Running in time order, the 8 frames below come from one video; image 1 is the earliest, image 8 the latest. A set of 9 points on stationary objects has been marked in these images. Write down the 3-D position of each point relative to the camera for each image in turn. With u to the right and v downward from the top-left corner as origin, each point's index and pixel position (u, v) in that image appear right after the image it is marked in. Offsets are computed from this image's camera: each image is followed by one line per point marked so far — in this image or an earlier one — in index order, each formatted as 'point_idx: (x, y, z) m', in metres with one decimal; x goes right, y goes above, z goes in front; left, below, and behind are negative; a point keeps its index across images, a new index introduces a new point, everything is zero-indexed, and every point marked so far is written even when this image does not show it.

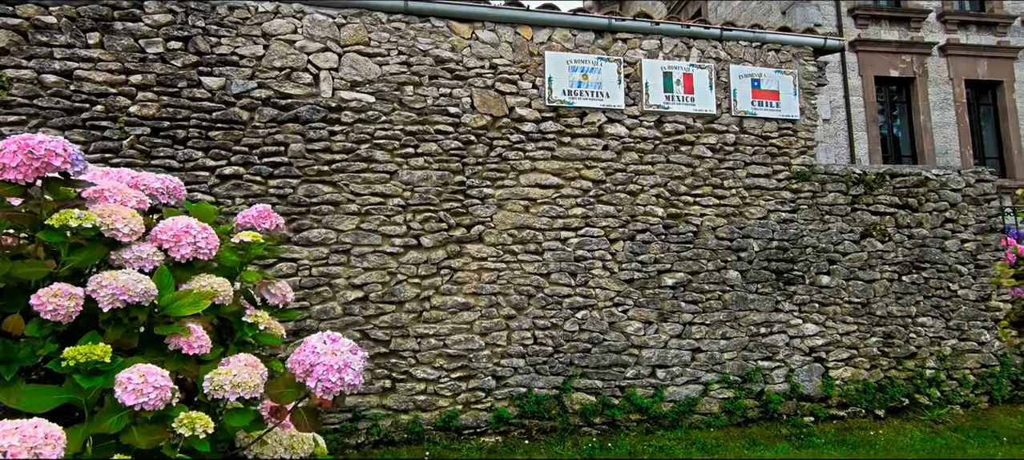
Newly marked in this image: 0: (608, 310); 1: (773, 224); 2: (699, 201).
0: (+0.9, -0.7, +5.1) m
1: (+2.6, +0.1, +5.6) m
2: (+1.8, +0.3, +5.4) m
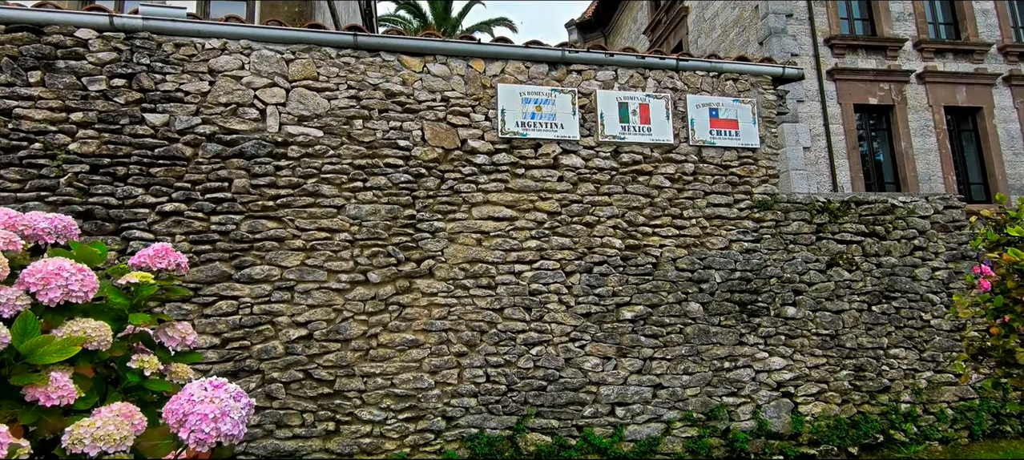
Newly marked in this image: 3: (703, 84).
0: (+0.5, -1.0, +4.9) m
1: (+2.2, -0.2, +5.4) m
2: (+1.4, 0.0, +5.3) m
3: (+1.9, +1.5, +5.7) m
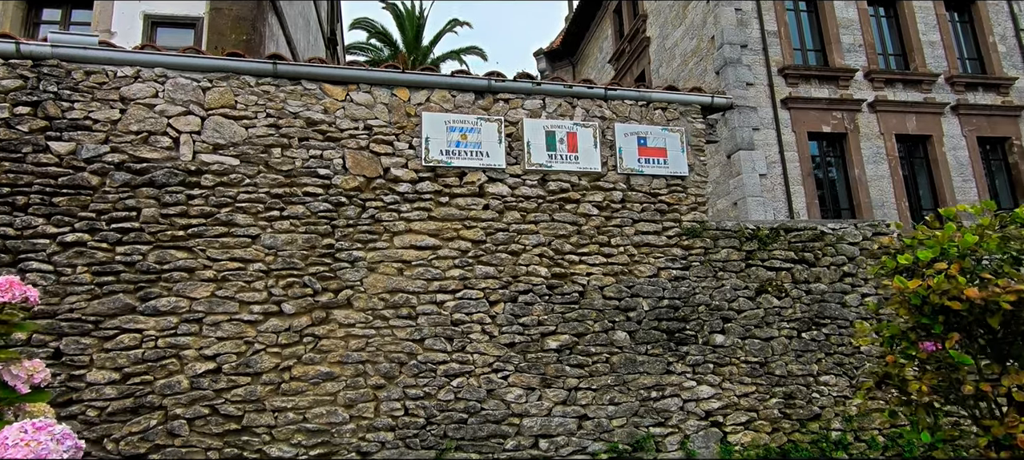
0: (-0.2, -1.3, +4.8) m
1: (+1.5, -0.5, +5.4) m
2: (+0.7, -0.3, +5.3) m
3: (+1.2, +1.2, +5.8) m
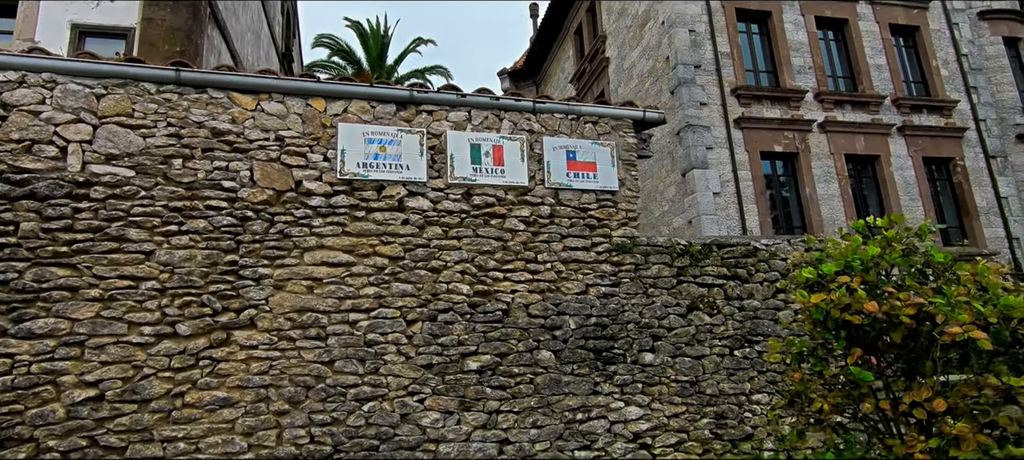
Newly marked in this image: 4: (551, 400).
0: (-0.9, -1.4, +4.6) m
1: (+0.7, -0.7, +5.3) m
2: (0.0, -0.4, +5.1) m
3: (+0.5, +1.0, +5.6) m
4: (+0.3, -1.5, +4.9) m
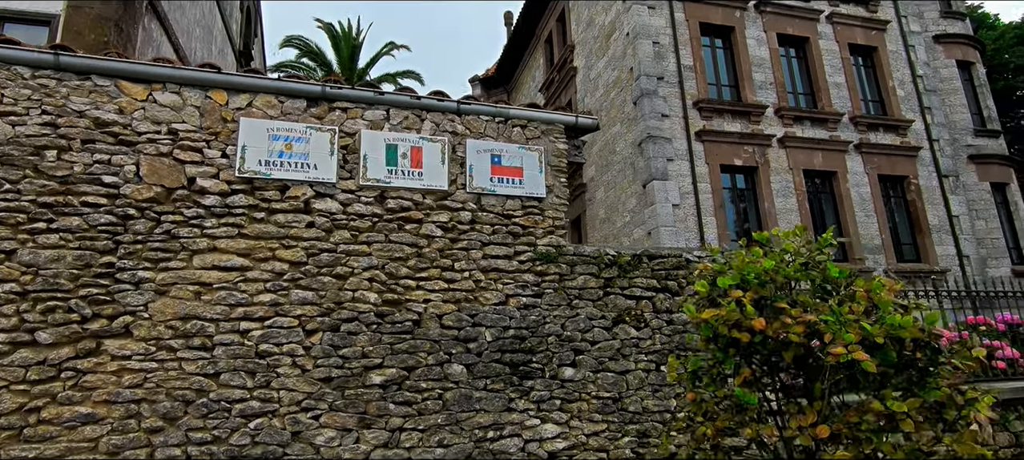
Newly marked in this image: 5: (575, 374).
0: (-1.7, -1.4, +4.2) m
1: (0.0, -0.7, +5.0) m
2: (-0.8, -0.5, +4.8) m
3: (-0.2, +1.0, +5.4) m
4: (-0.4, -1.5, +4.6) m
5: (+0.6, -1.3, +5.0) m
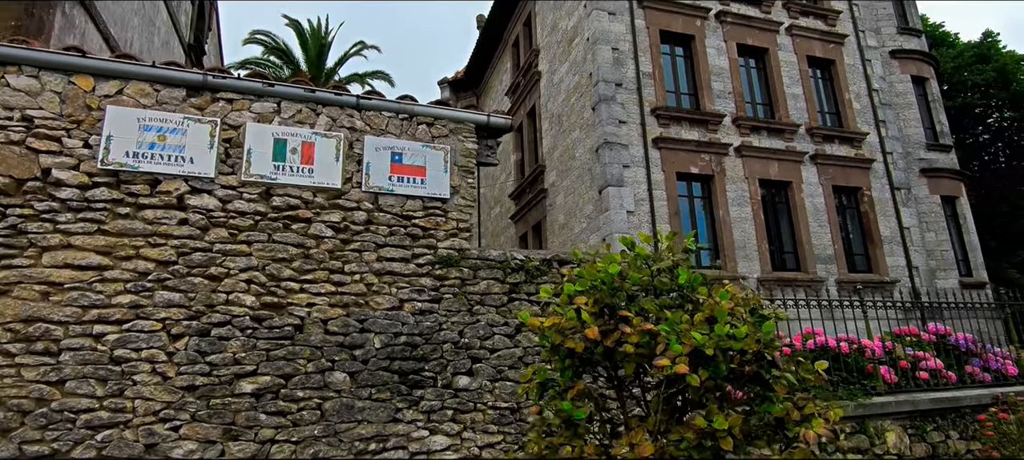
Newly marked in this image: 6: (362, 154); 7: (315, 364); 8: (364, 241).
0: (-2.6, -1.4, +3.9) m
1: (-0.9, -0.7, +4.8) m
2: (-1.7, -0.5, +4.6) m
3: (-1.1, +1.0, +5.2) m
4: (-1.3, -1.5, +4.3) m
5: (-0.4, -1.3, +4.8) m
6: (-1.3, +0.7, +5.0) m
7: (-1.6, -1.1, +4.4) m
8: (-1.3, -0.1, +4.8) m
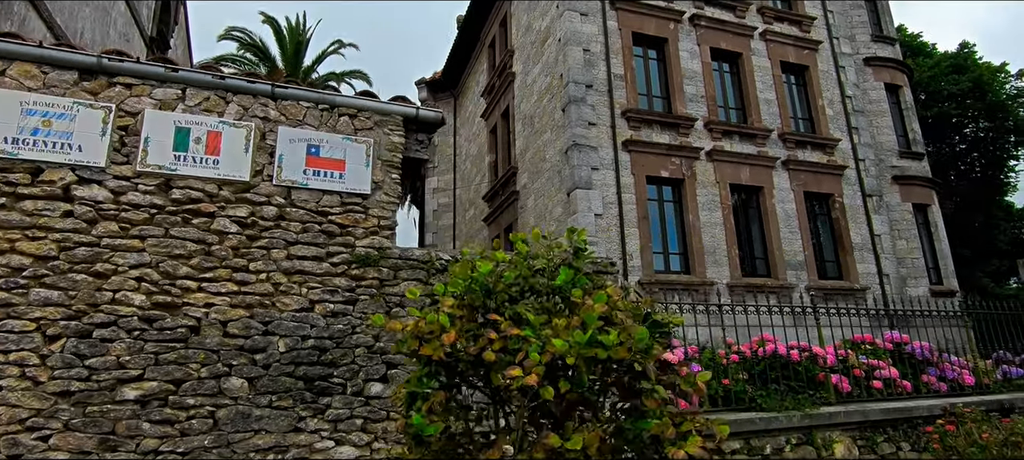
0: (-3.2, -1.3, +3.6) m
1: (-1.6, -0.7, +4.5) m
2: (-2.3, -0.4, +4.3) m
3: (-1.8, +1.0, +4.9) m
4: (-2.0, -1.5, +4.0) m
5: (-1.0, -1.3, +4.5) m
6: (-2.0, +0.7, +4.7) m
7: (-2.2, -1.0, +4.1) m
8: (-1.9, -0.1, +4.5) m
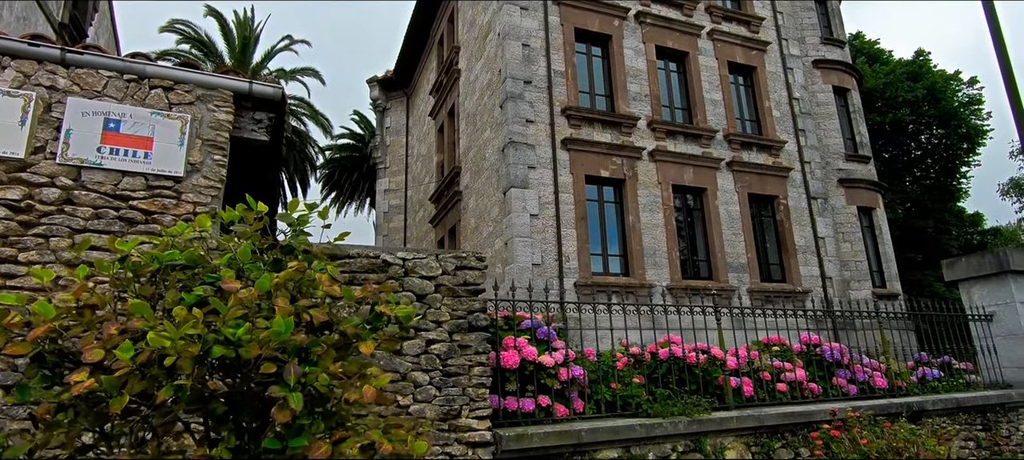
0: (-4.5, -1.2, +2.9) m
1: (-2.9, -0.6, +3.9) m
2: (-3.6, -0.3, +3.7) m
3: (-3.1, +1.1, +4.3) m
4: (-3.3, -1.4, +3.4) m
5: (-2.3, -1.2, +3.9) m
6: (-3.3, +0.8, +4.1) m
7: (-3.5, -0.9, +3.5) m
8: (-3.3, 0.0, +3.9) m
